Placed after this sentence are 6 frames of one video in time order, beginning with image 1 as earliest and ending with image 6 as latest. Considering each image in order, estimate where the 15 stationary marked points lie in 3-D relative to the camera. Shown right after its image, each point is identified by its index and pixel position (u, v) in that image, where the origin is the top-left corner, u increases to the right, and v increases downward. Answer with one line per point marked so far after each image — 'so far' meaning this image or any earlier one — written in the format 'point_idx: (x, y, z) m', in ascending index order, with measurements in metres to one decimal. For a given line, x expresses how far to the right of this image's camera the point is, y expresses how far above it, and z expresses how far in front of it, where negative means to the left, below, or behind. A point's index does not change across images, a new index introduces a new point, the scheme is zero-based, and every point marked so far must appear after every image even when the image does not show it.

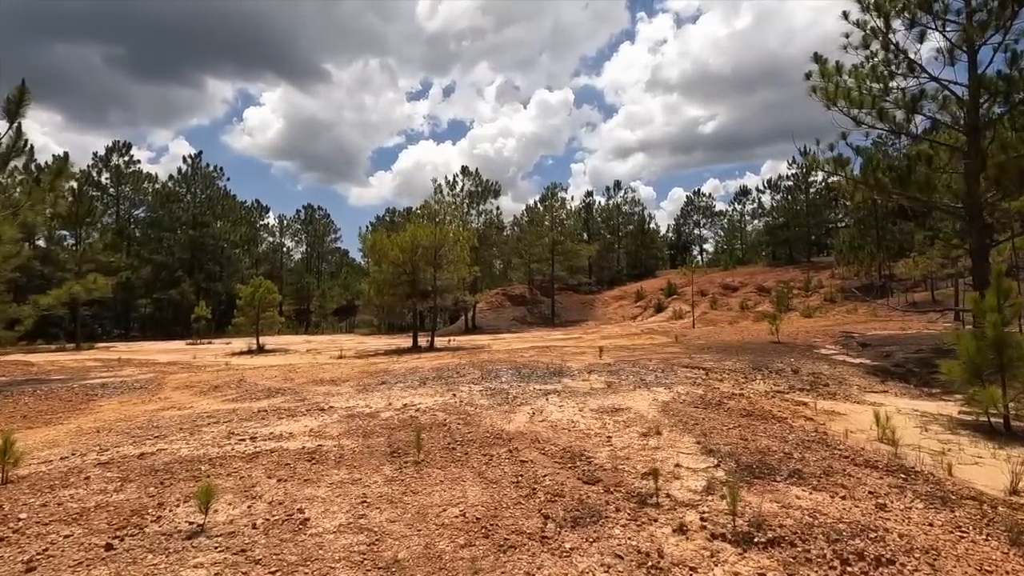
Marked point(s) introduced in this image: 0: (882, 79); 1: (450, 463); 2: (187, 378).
0: (+10.5, +5.9, +15.2) m
1: (-0.6, -1.8, +5.5) m
2: (-8.0, -2.2, +13.2) m
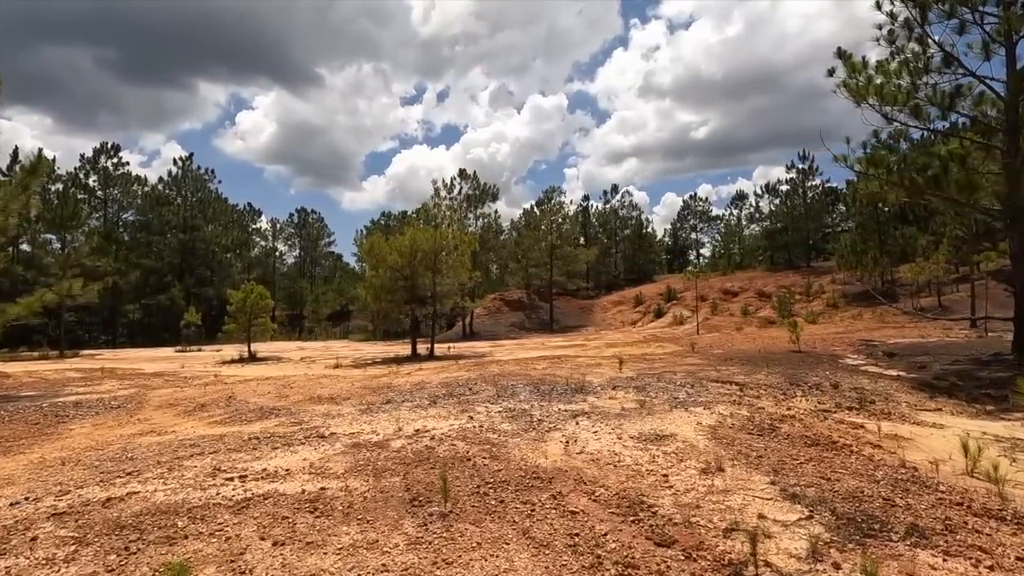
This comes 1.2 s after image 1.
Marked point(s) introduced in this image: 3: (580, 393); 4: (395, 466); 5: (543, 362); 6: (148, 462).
0: (+10.8, +5.7, +14.4) m
1: (-0.2, -1.9, +4.5) m
2: (-7.7, -2.4, +12.1) m
3: (+1.2, -1.9, +9.9) m
4: (-1.3, -1.9, +5.8) m
5: (+0.9, -2.1, +15.0) m
6: (-4.5, -2.2, +6.7) m
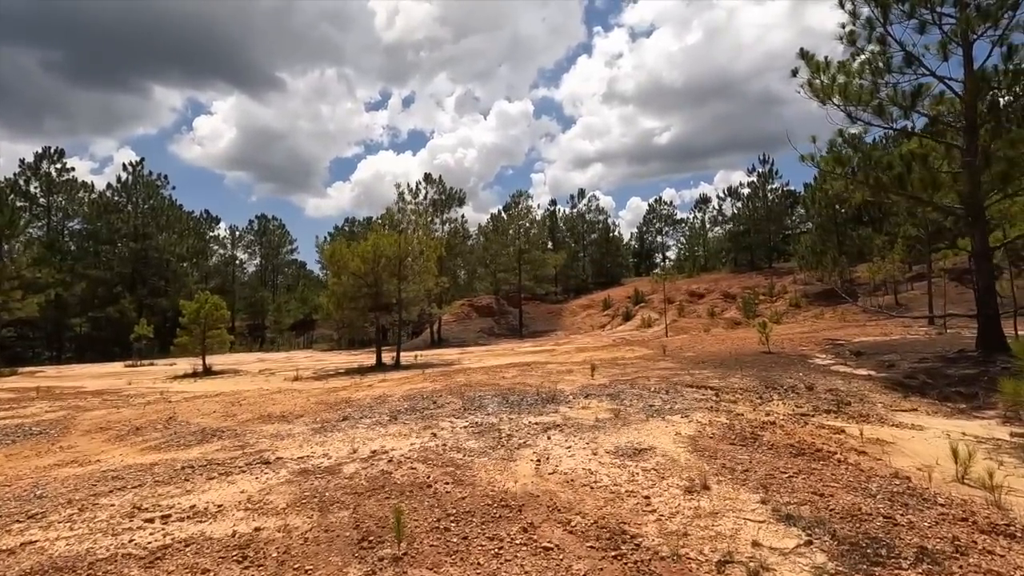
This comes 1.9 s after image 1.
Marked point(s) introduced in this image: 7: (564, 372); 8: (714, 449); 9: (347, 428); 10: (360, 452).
0: (+9.8, +5.7, +14.4) m
1: (-0.5, -2.0, +3.9) m
2: (-8.4, -2.6, +11.0) m
3: (+0.7, -2.0, +9.4) m
4: (-1.6, -2.0, +5.2) m
5: (0.0, -2.2, +14.4) m
6: (-4.9, -2.3, +5.8) m
7: (+1.3, -2.1, +13.4) m
8: (+2.5, -1.9, +6.5) m
9: (-2.5, -2.1, +8.2) m
10: (-1.9, -2.1, +6.8) m
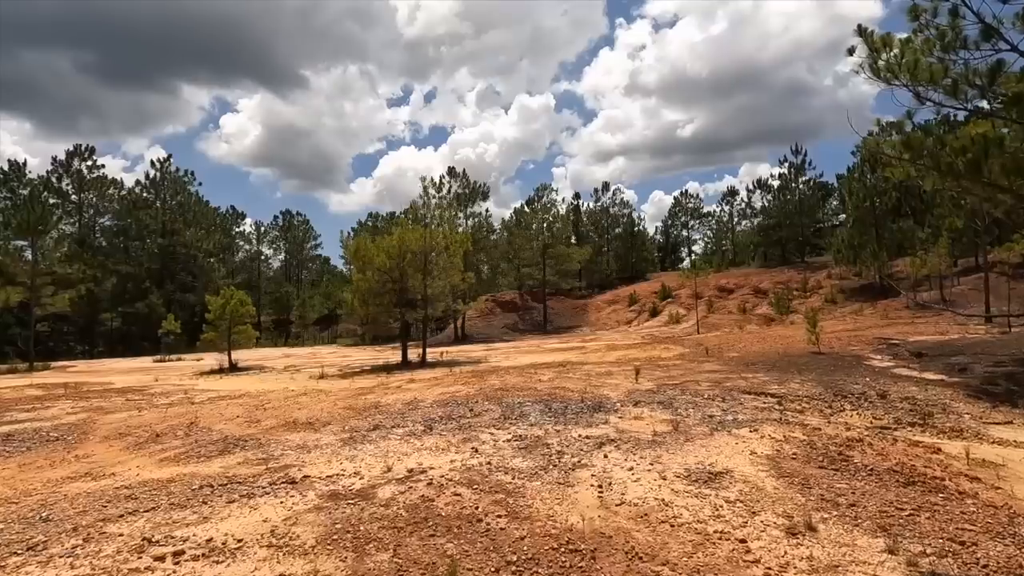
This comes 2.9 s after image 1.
0: (+10.7, +5.8, +13.2) m
1: (0.0, -2.0, +3.1) m
2: (-7.6, -2.6, +10.6) m
3: (+1.4, -2.0, +8.5) m
4: (-1.1, -2.0, +4.4) m
5: (+0.9, -2.1, +13.6) m
6: (-4.3, -2.3, +5.2) m
7: (+2.2, -2.0, +12.5) m
8: (+3.0, -1.9, +5.6) m
9: (-1.9, -2.1, +7.5) m
10: (-1.3, -2.1, +6.1) m
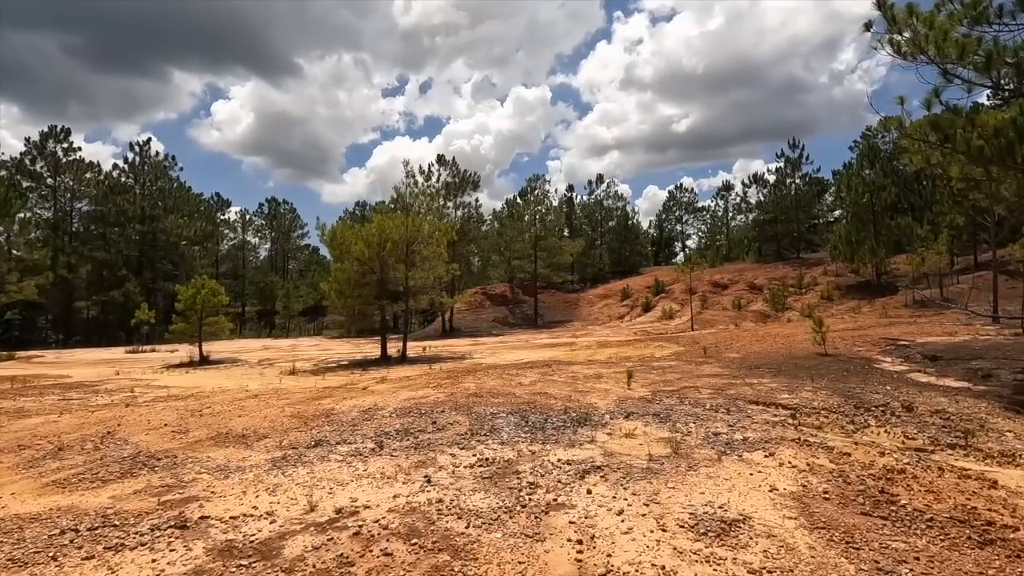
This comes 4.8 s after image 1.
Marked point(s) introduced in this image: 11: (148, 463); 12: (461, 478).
0: (+10.3, +5.8, +11.9) m
1: (-0.3, -1.9, +1.8) m
2: (-8.0, -2.3, +9.2) m
3: (+1.0, -1.9, +7.2) m
4: (-1.4, -1.9, +3.1) m
5: (+0.4, -2.0, +12.3) m
6: (-4.7, -2.2, +3.8) m
7: (+1.7, -1.9, +11.2) m
8: (+2.7, -1.9, +4.3) m
9: (-2.3, -2.0, +6.1) m
10: (-1.7, -2.0, +4.8) m
11: (-4.6, -2.2, +6.7) m
12: (-0.5, -1.9, +5.5) m
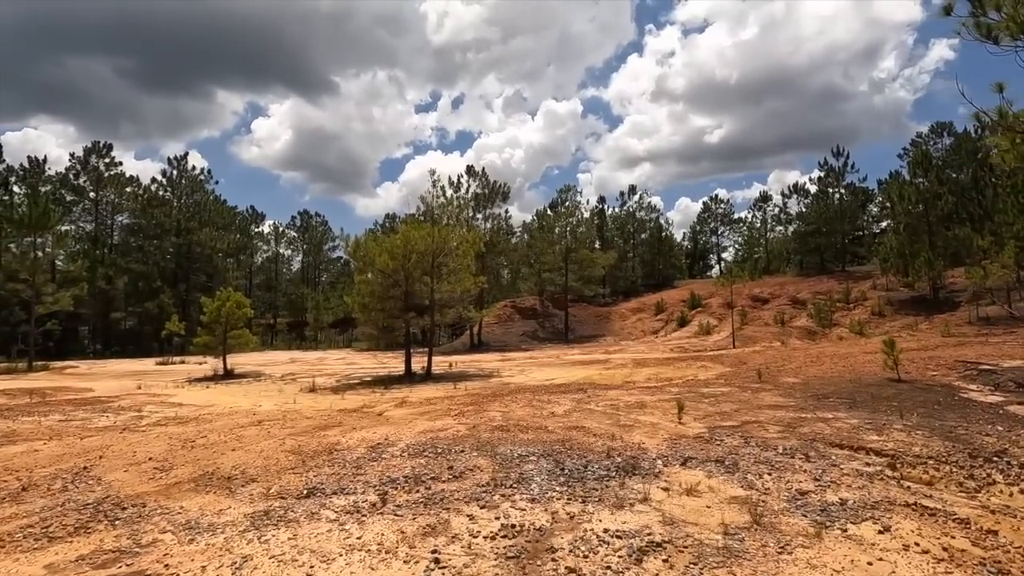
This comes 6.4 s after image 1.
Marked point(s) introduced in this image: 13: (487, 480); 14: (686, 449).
0: (+10.9, +5.5, +10.2) m
1: (-0.3, -2.0, +0.5) m
2: (-7.6, -2.5, +8.3) m
3: (+1.3, -2.1, +5.8) m
4: (-1.3, -2.0, +1.9) m
5: (+1.1, -2.3, +11.0) m
6: (-4.5, -2.3, +2.8) m
7: (+2.3, -2.2, +9.8) m
8: (+2.9, -2.1, +2.9) m
9: (-2.0, -2.2, +4.9) m
10: (-1.5, -2.1, +3.6) m
11: (-4.2, -2.4, +5.7) m
12: (-0.3, -2.1, +4.3) m
13: (-0.3, -2.1, +6.0) m
14: (+2.3, -2.1, +7.1) m
